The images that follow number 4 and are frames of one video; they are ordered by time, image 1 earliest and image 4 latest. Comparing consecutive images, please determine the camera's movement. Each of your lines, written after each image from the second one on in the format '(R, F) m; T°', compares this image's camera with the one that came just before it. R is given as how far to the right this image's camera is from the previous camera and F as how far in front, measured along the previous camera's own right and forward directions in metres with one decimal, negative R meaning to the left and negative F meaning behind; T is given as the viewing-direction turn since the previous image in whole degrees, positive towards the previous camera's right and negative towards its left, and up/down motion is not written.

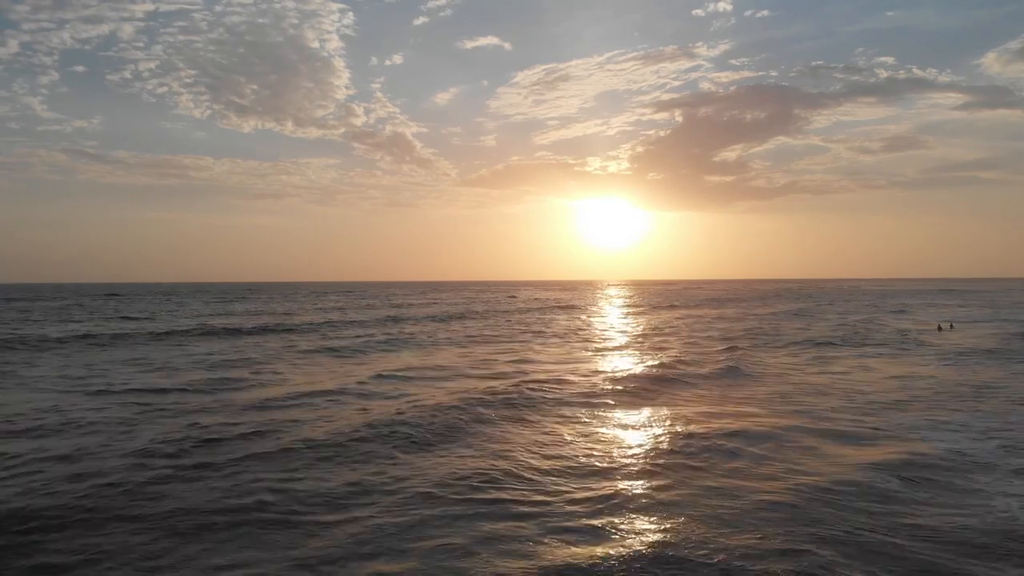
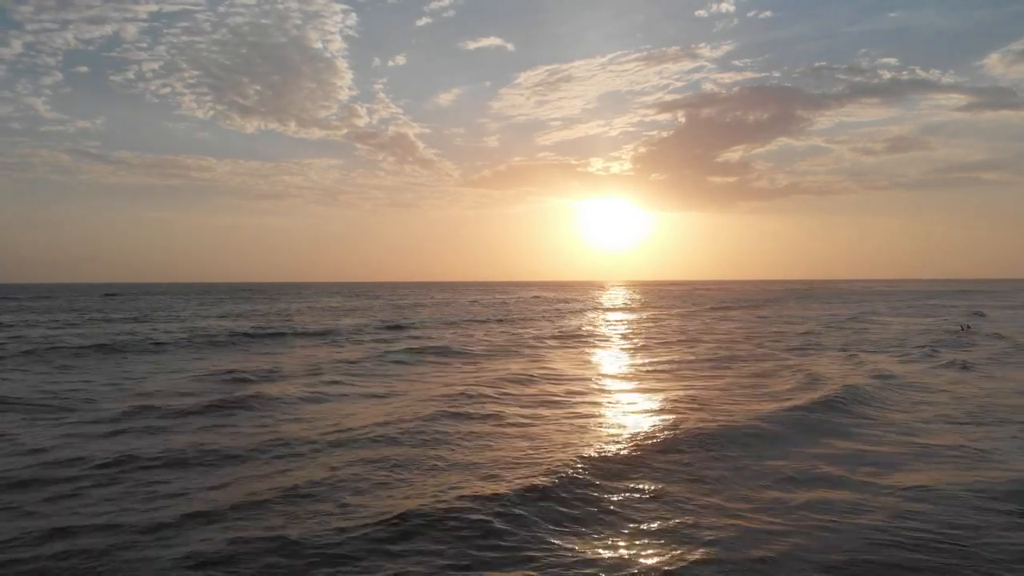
(-1.2, +0.7) m; 0°
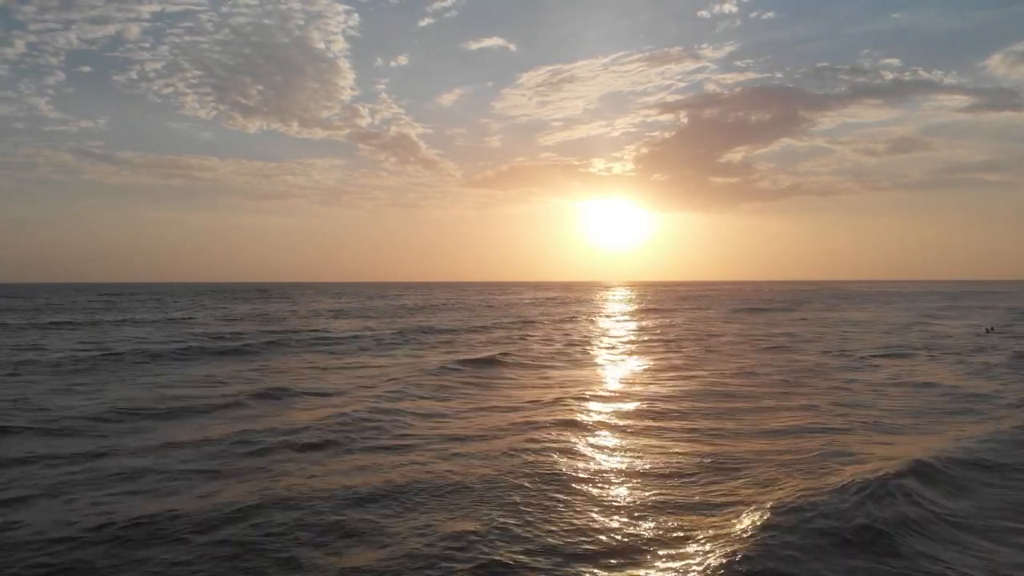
(-1.0, +1.5) m; 0°
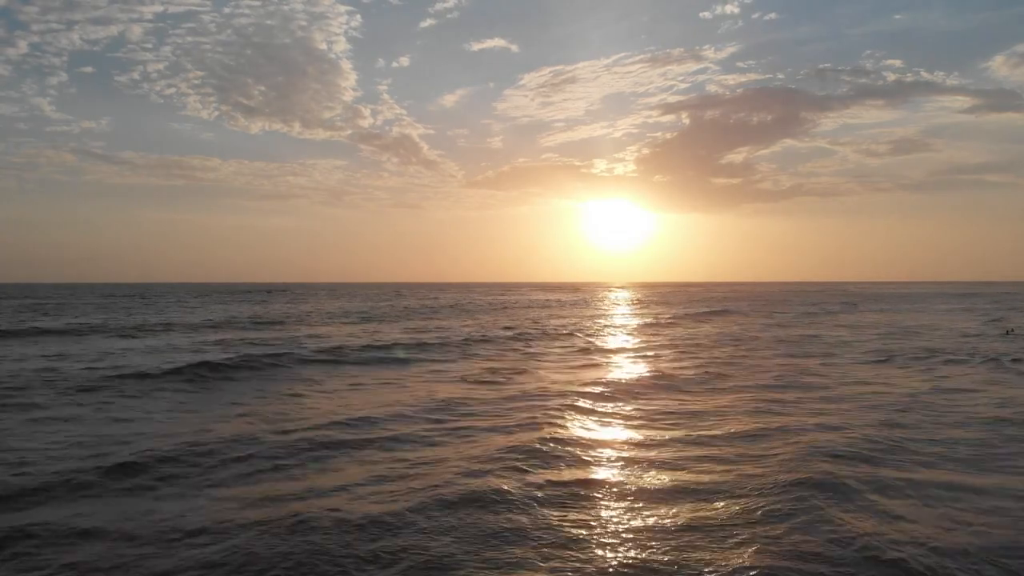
(-0.5, +1.3) m; 0°
